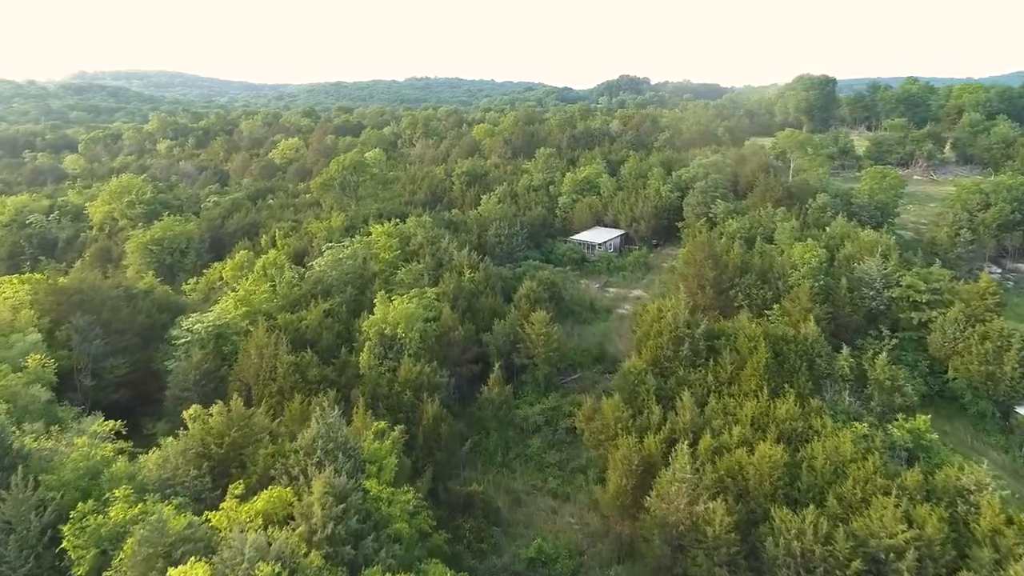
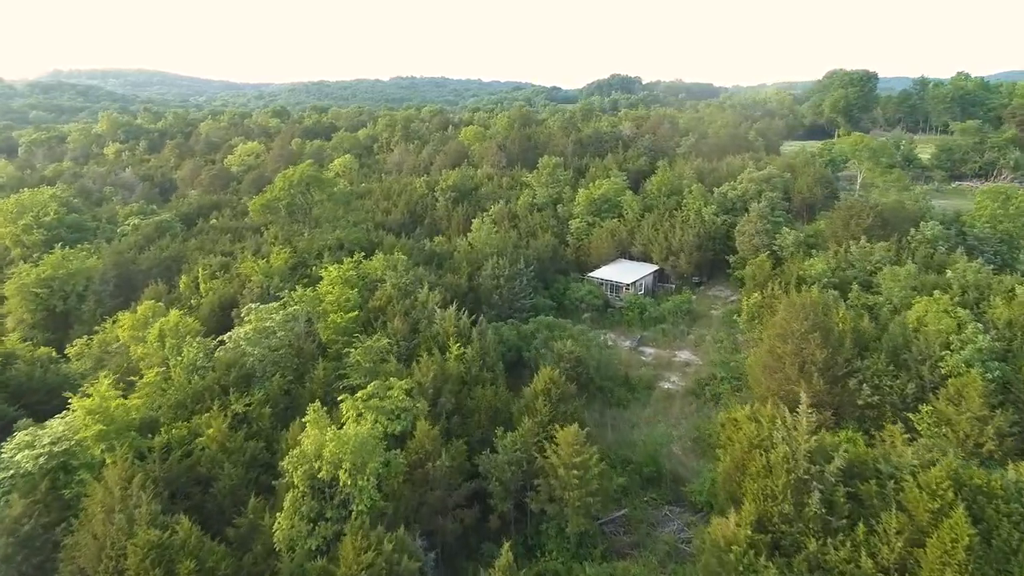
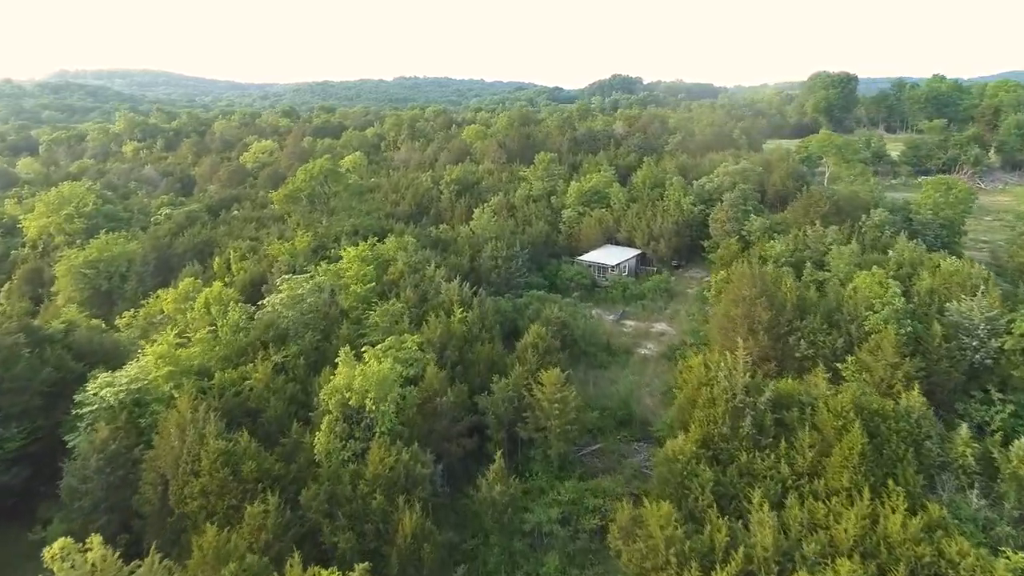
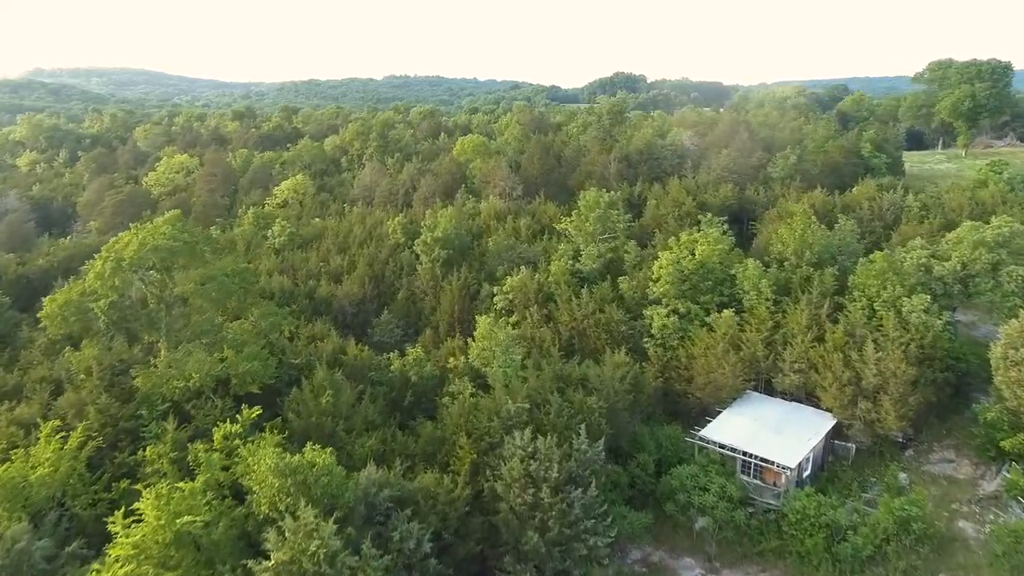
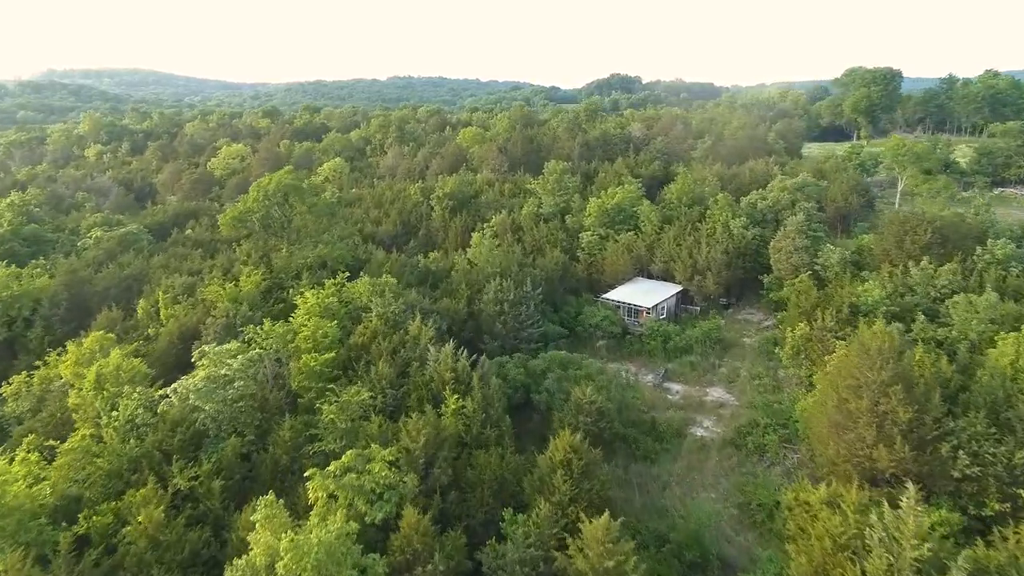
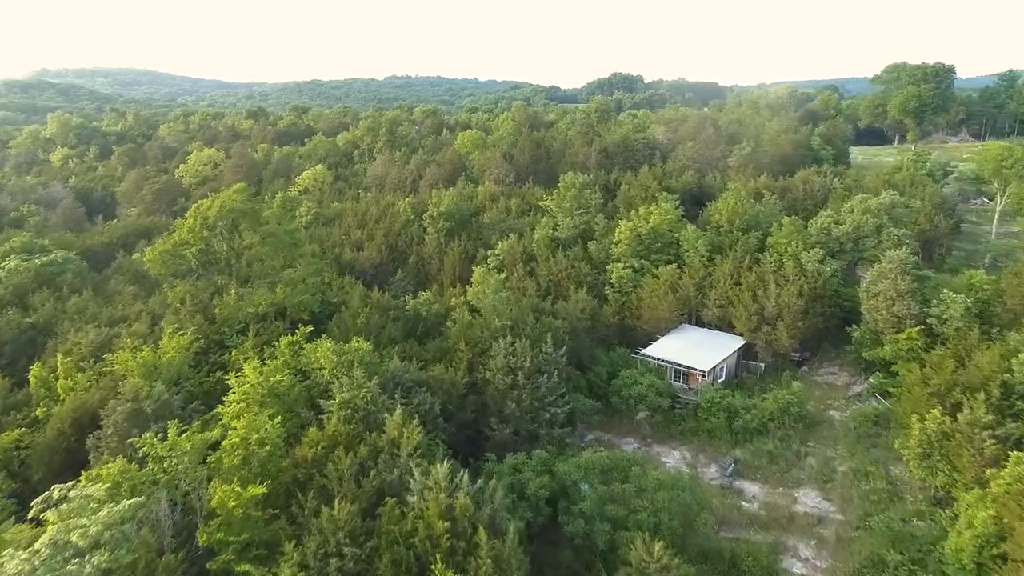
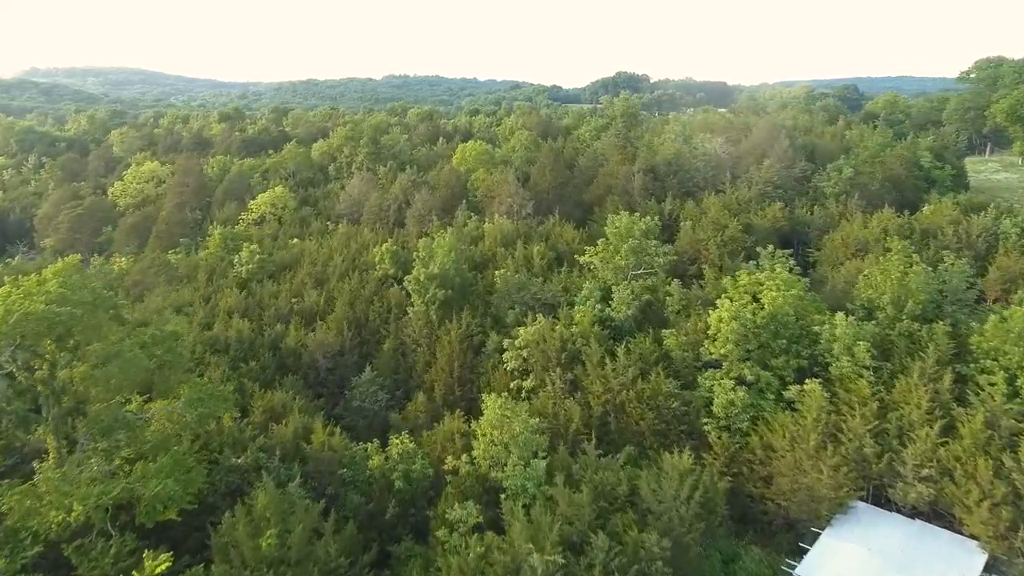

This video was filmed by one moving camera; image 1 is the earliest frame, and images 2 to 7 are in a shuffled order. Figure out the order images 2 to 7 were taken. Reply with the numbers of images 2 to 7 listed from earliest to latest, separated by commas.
3, 2, 5, 6, 4, 7
